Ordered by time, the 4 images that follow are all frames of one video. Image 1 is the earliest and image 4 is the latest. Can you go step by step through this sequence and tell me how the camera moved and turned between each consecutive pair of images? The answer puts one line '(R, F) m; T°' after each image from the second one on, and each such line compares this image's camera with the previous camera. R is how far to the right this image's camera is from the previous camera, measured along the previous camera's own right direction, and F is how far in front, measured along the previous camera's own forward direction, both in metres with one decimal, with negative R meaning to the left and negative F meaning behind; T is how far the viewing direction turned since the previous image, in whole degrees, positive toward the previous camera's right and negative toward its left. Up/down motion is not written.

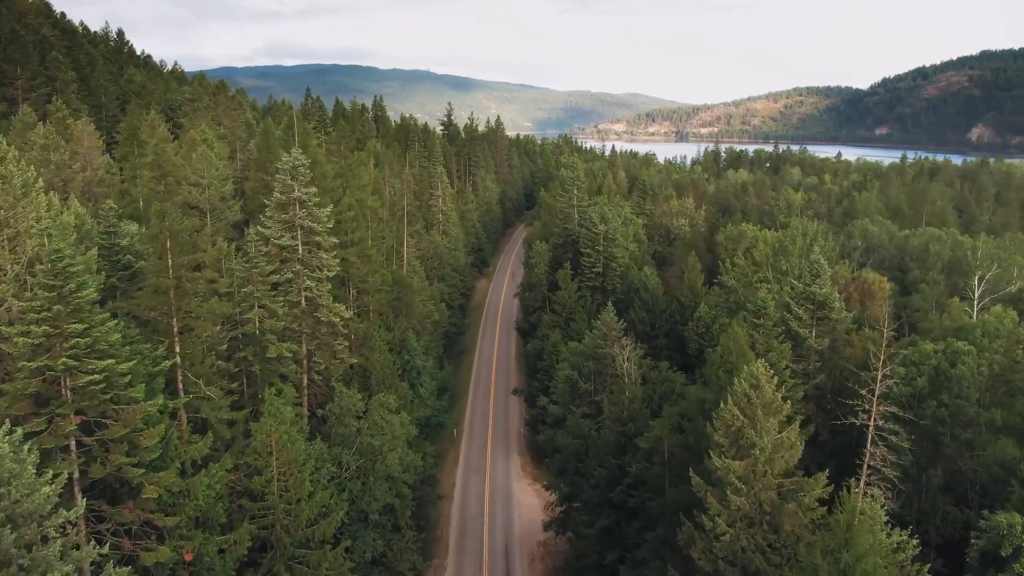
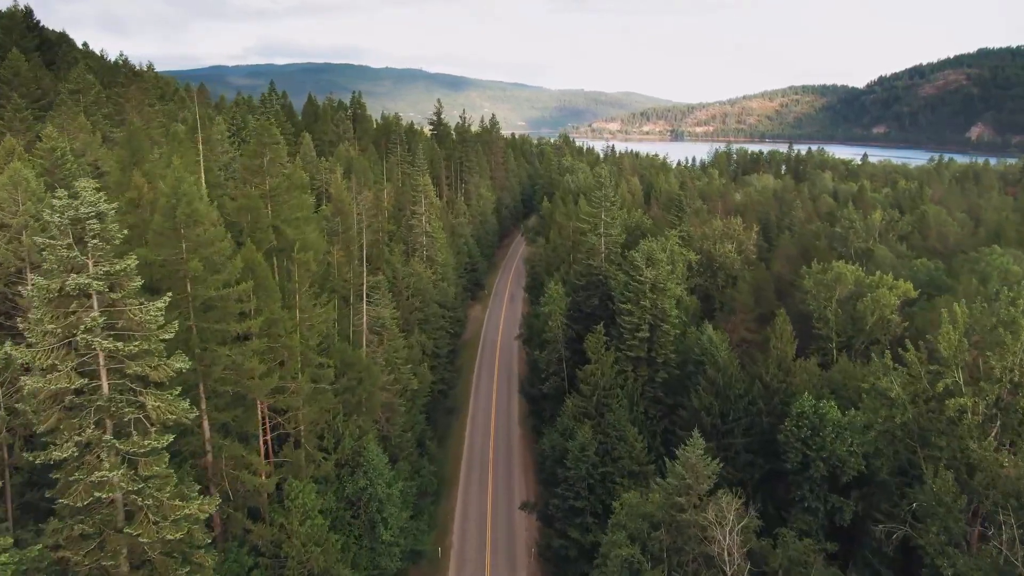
(-0.9, +19.1) m; +1°
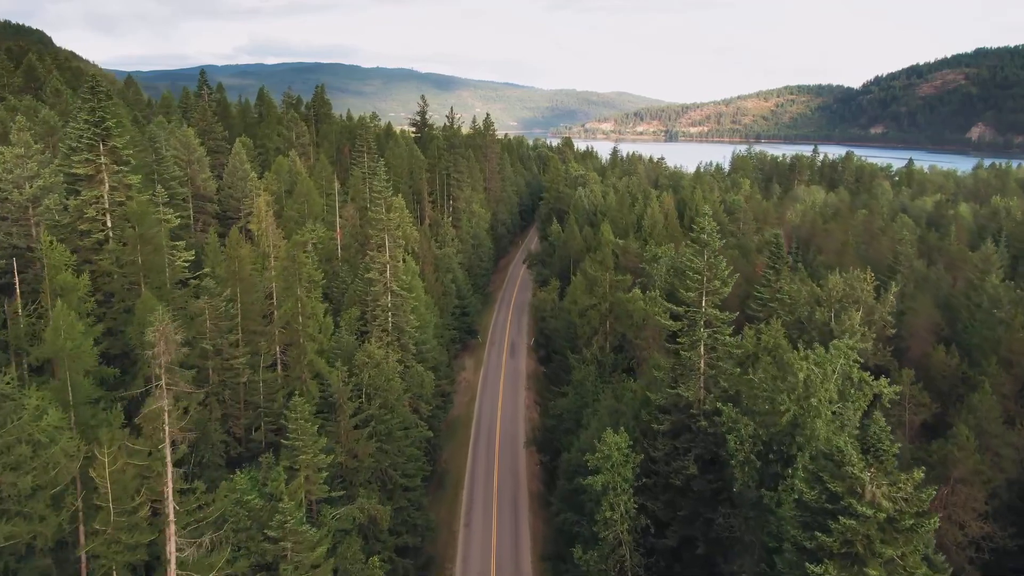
(-1.2, +25.7) m; +1°
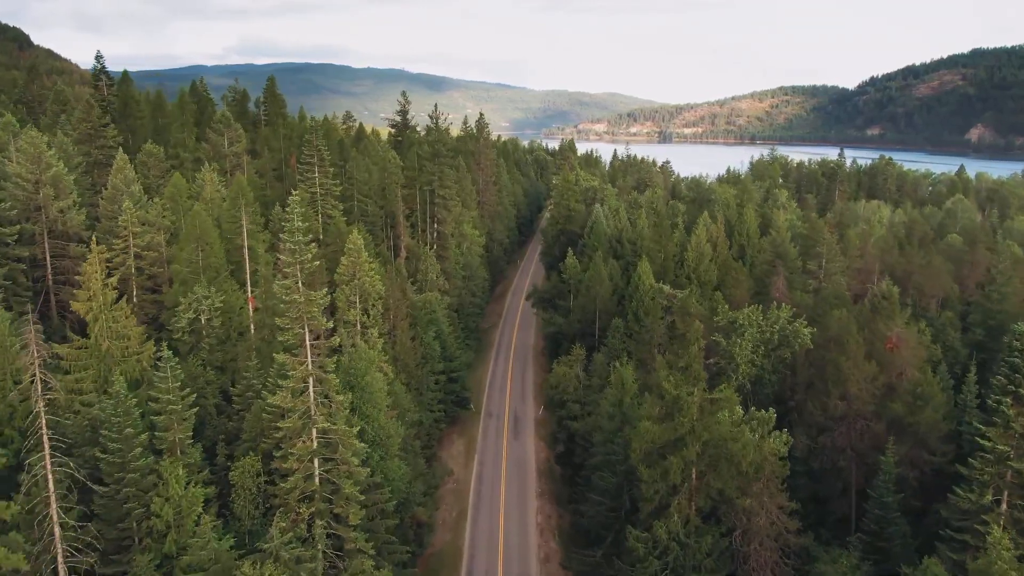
(-1.1, +22.5) m; +1°
